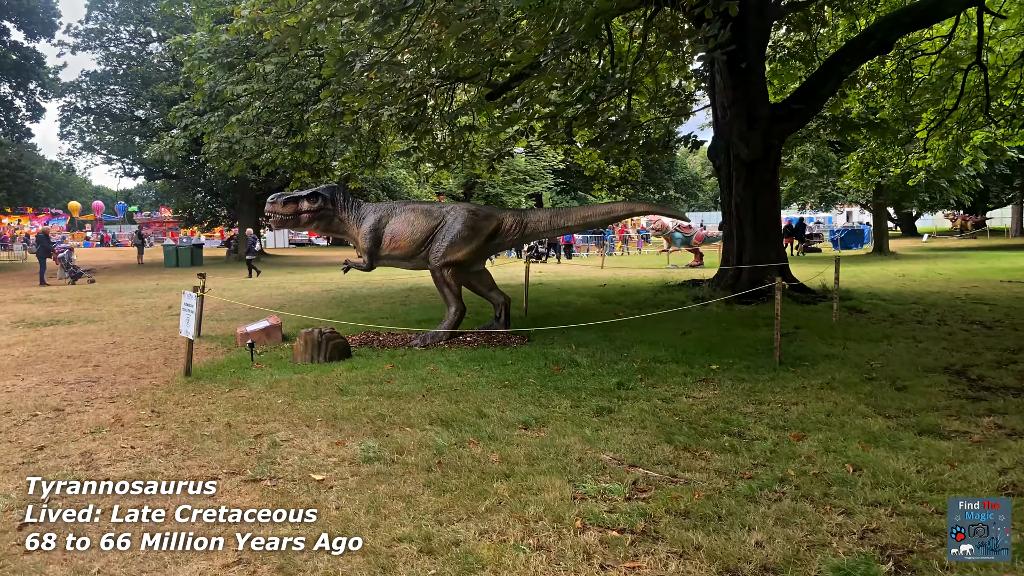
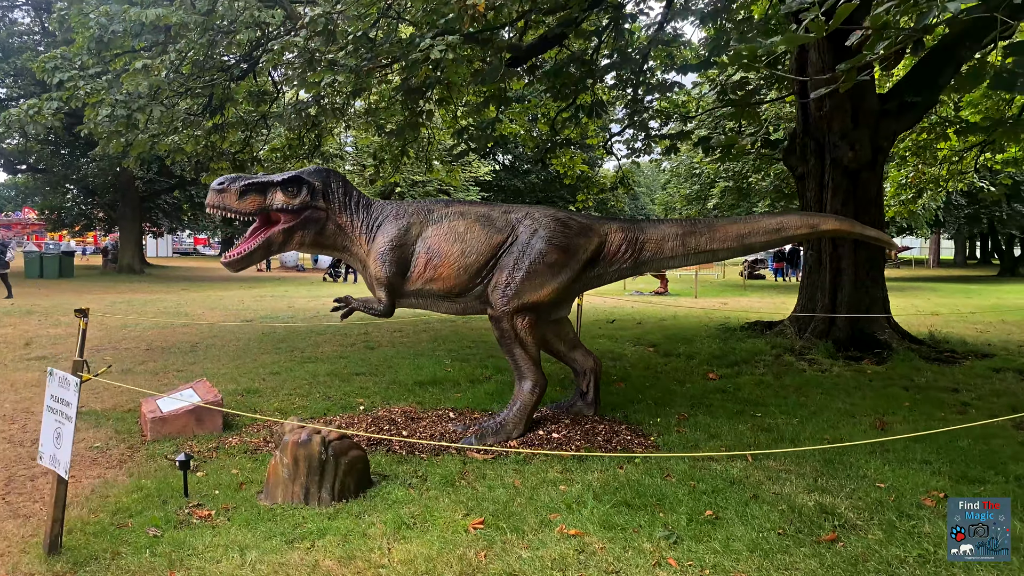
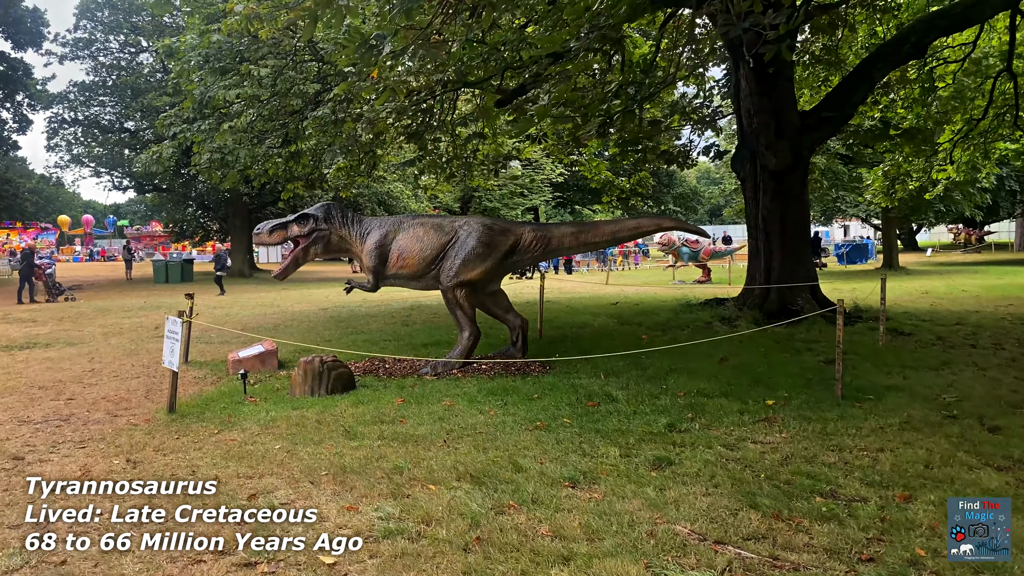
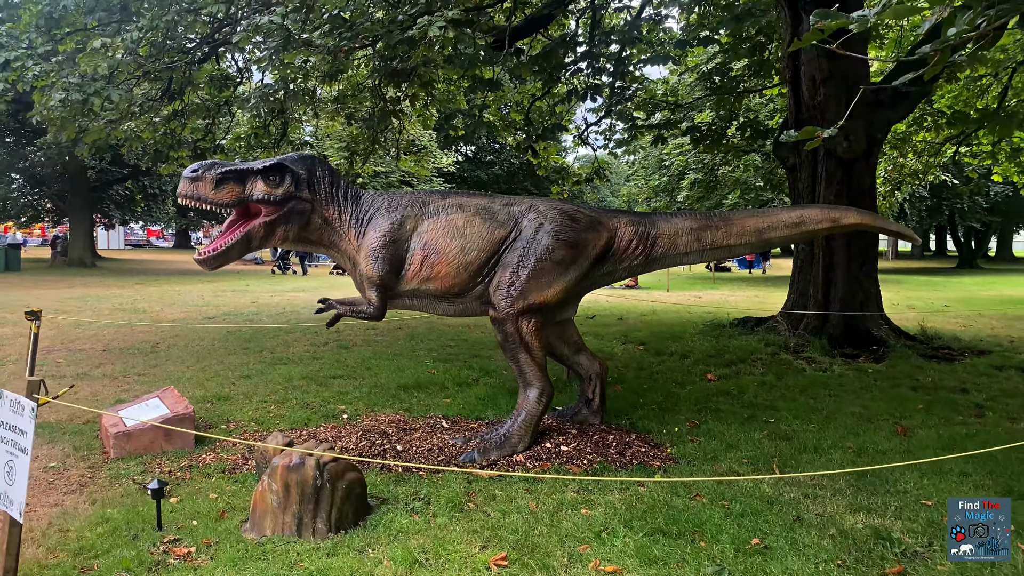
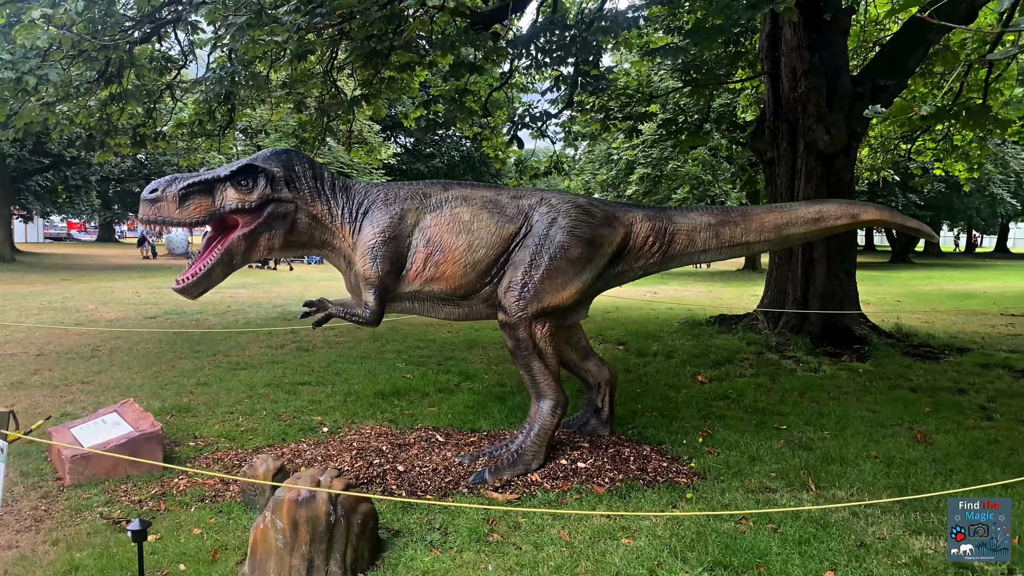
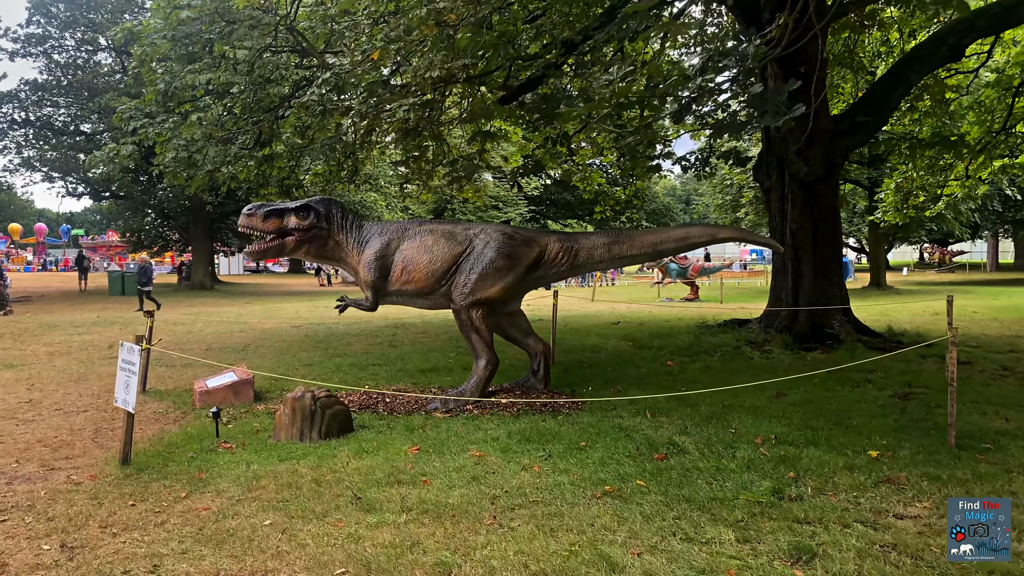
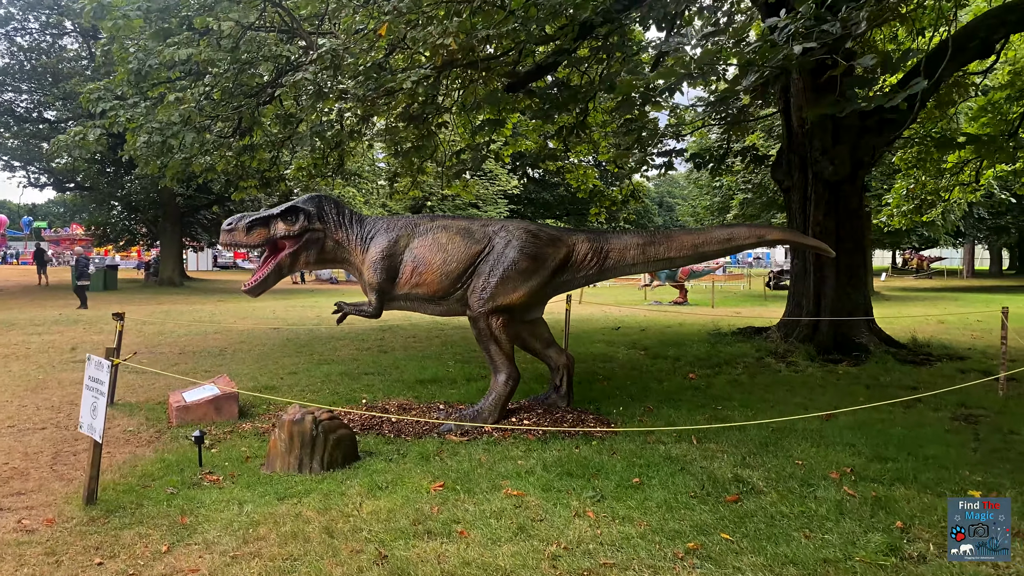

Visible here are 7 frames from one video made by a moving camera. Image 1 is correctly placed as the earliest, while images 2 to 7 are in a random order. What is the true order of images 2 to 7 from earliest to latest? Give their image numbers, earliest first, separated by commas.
3, 6, 7, 2, 4, 5
